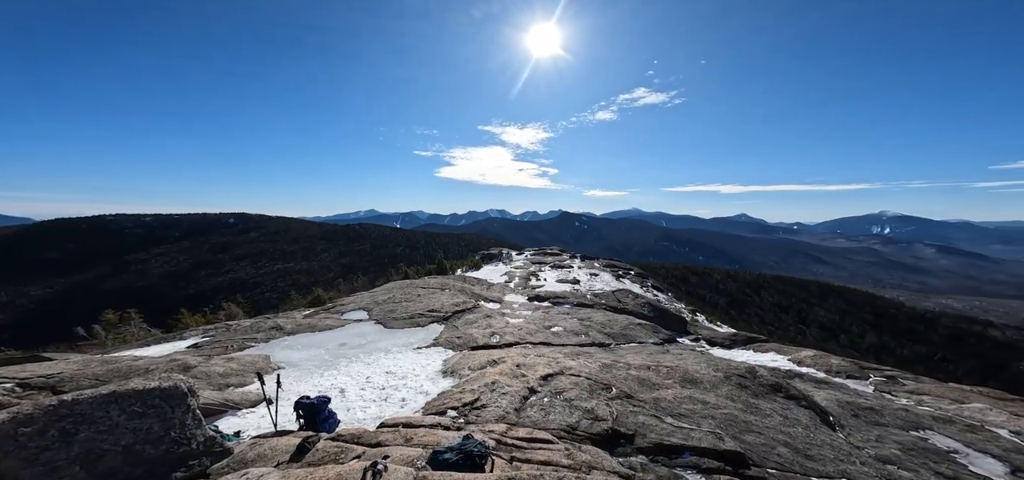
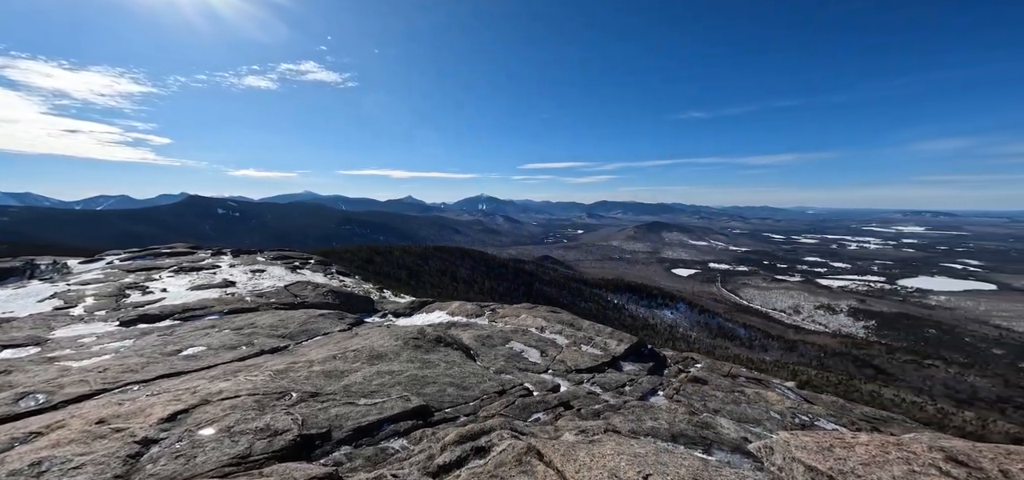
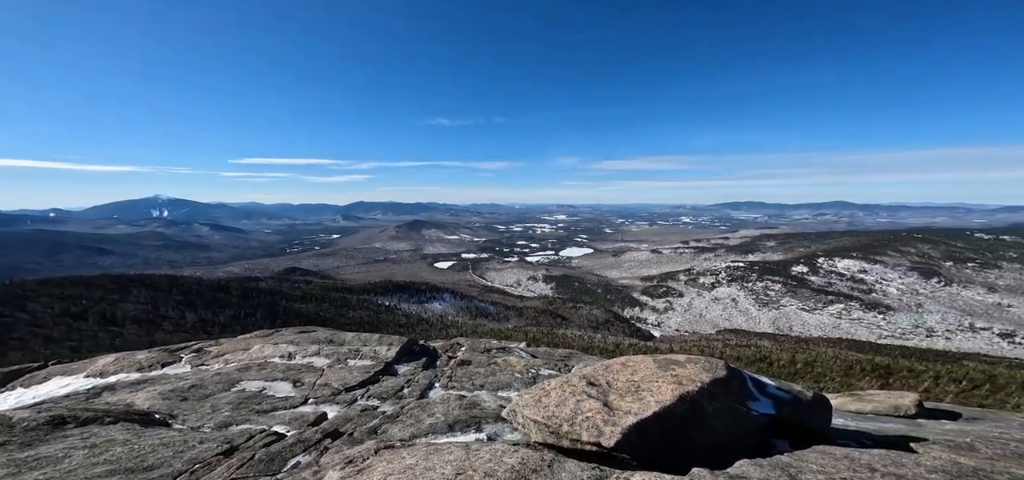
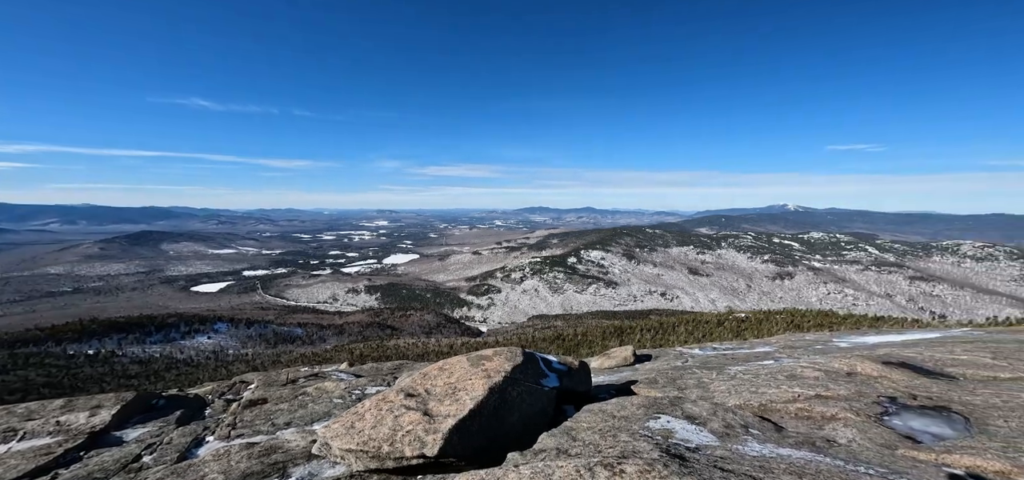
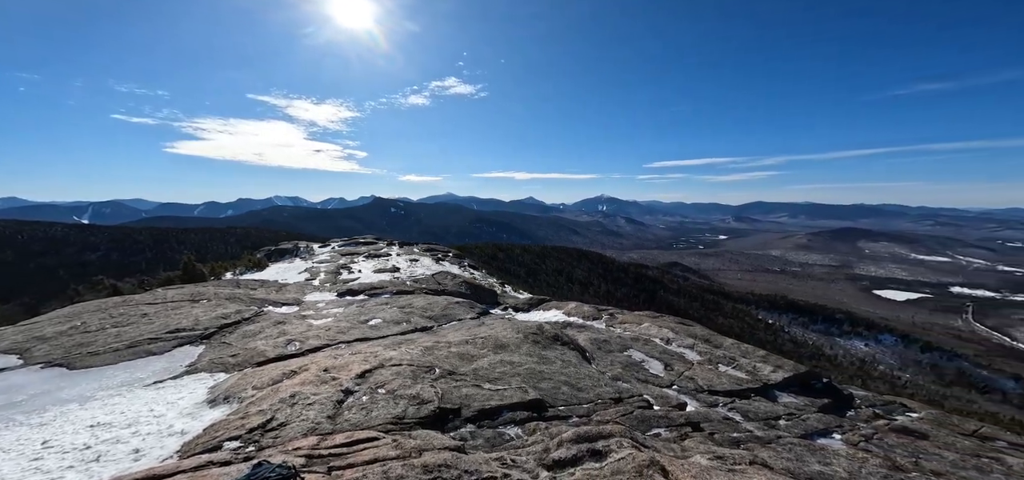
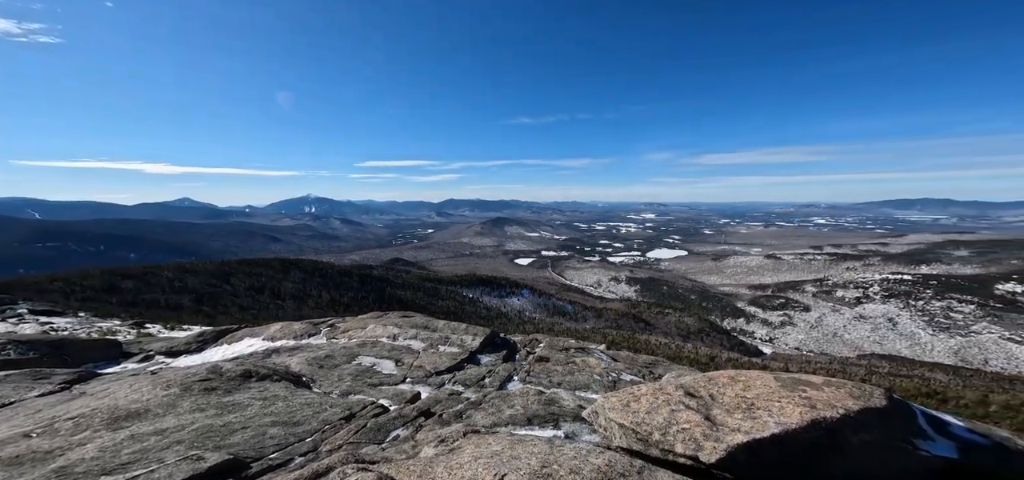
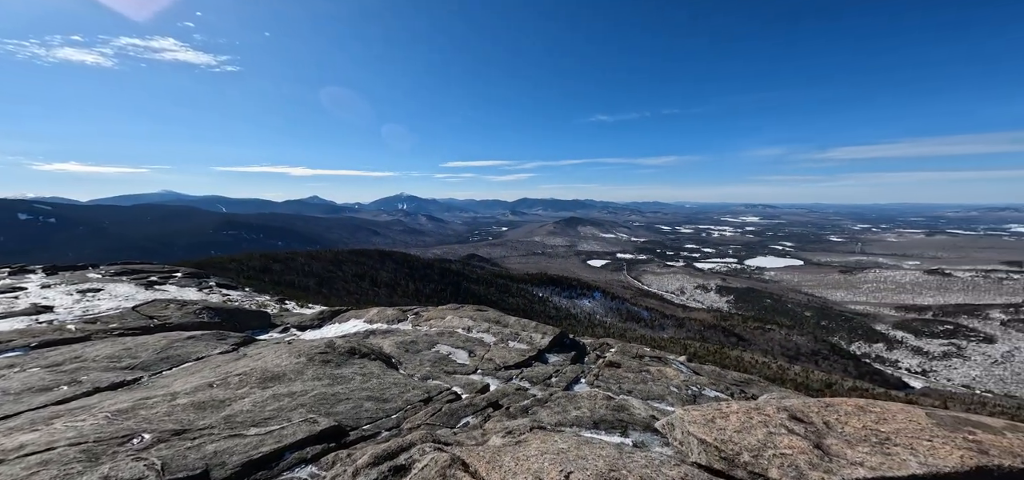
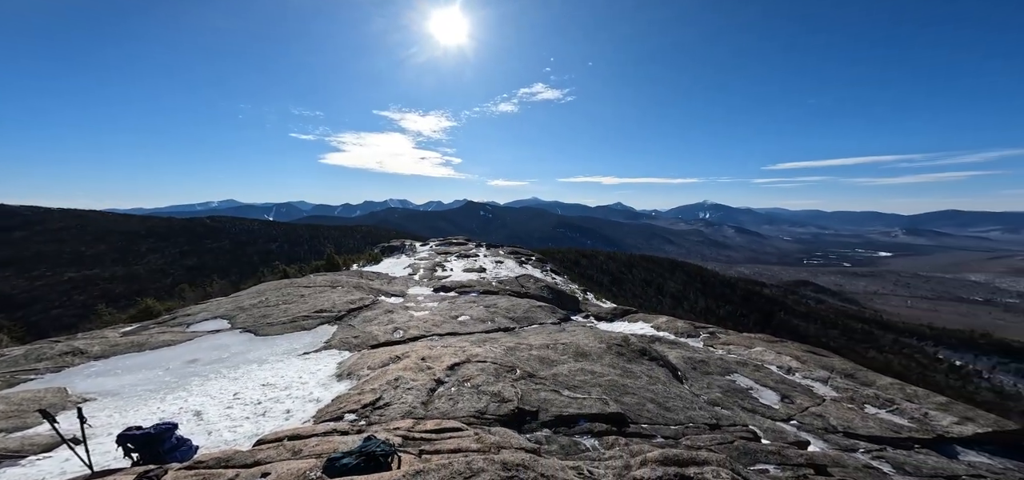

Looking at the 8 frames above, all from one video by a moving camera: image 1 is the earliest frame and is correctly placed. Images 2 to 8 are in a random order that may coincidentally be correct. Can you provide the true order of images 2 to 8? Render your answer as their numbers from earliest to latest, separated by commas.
8, 5, 2, 7, 6, 3, 4
